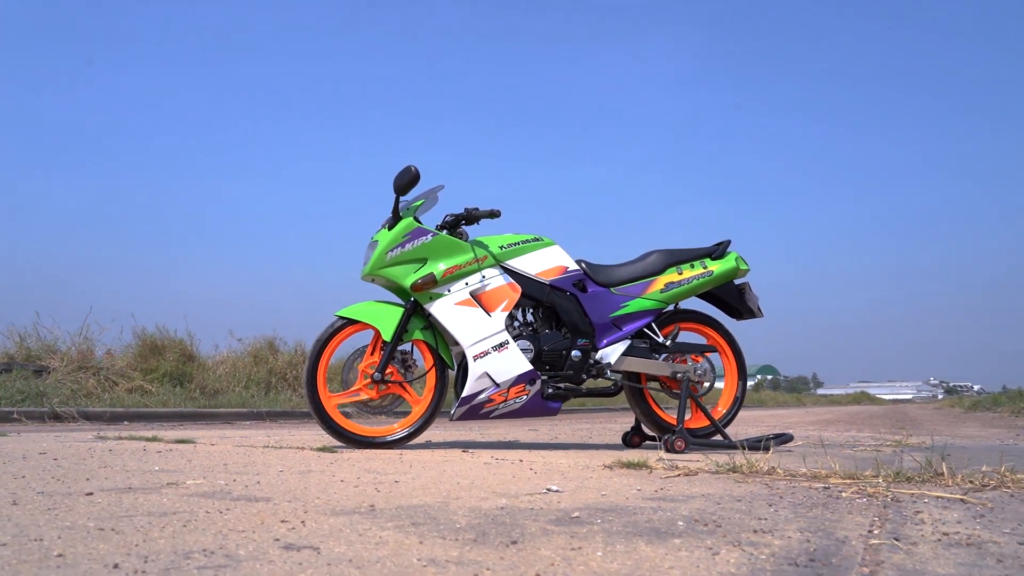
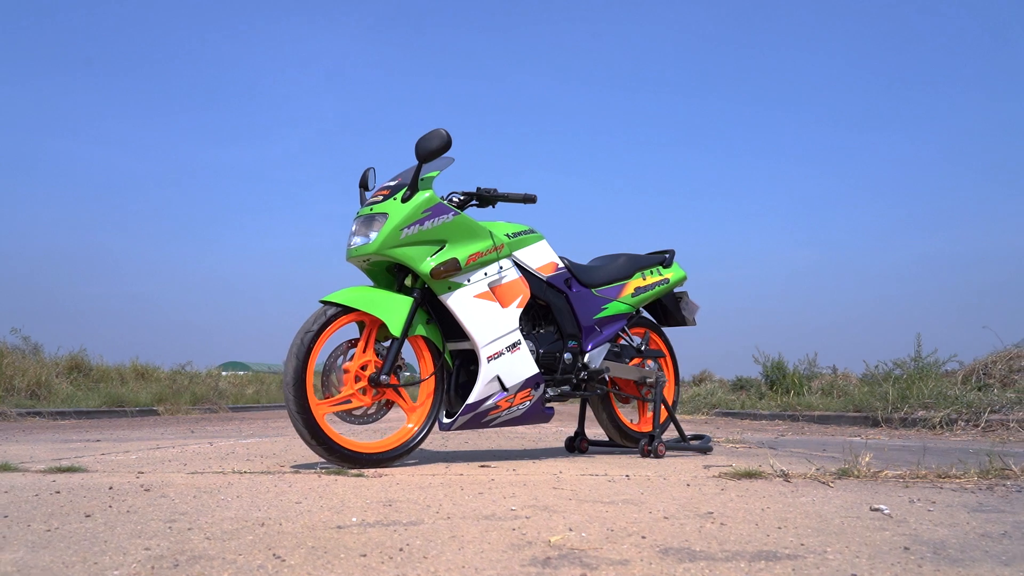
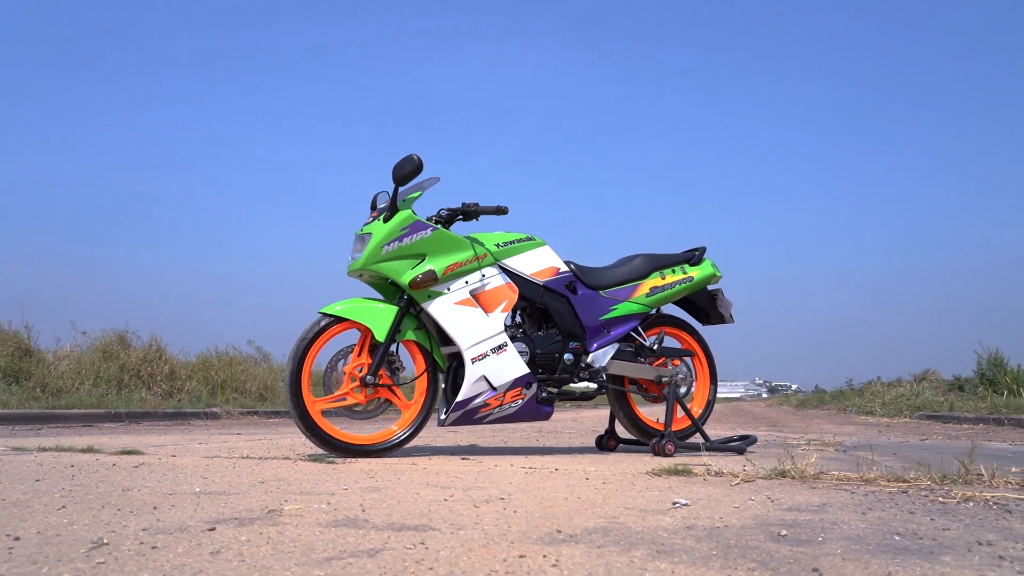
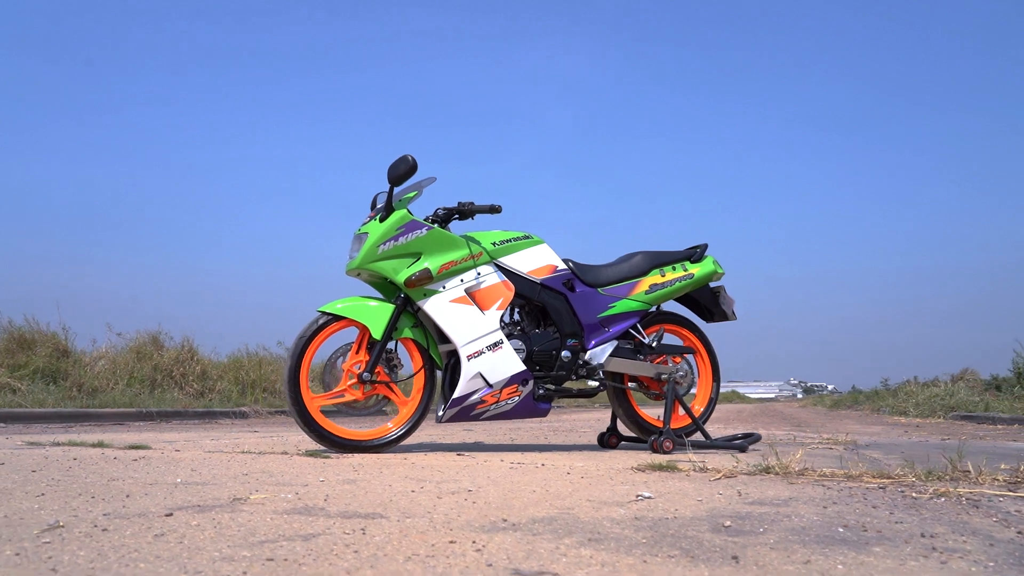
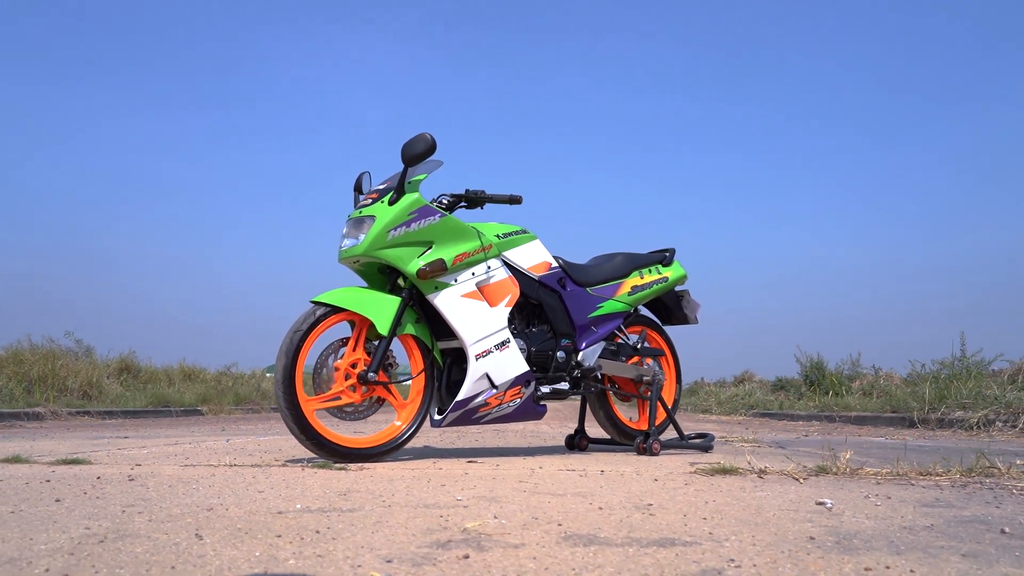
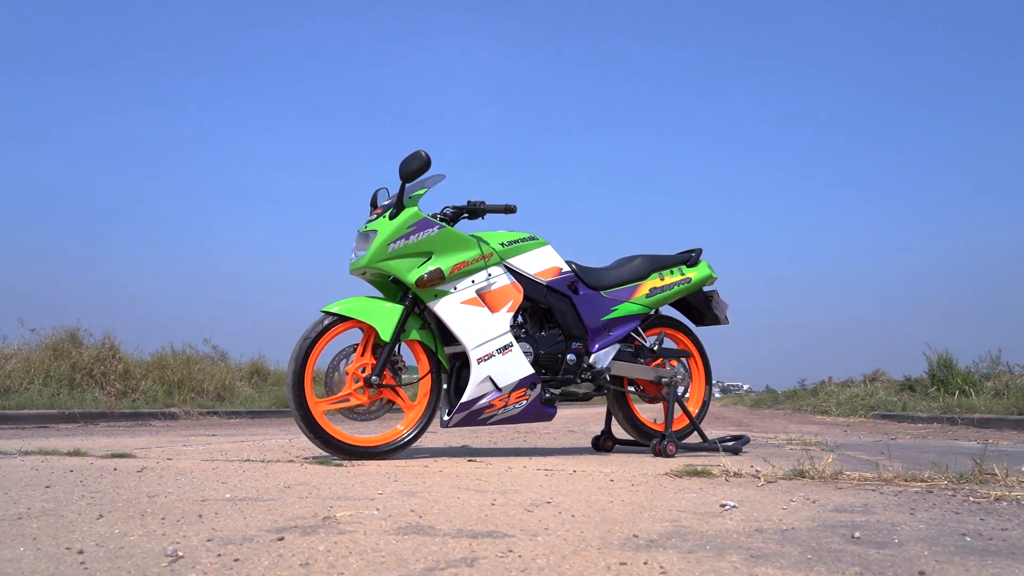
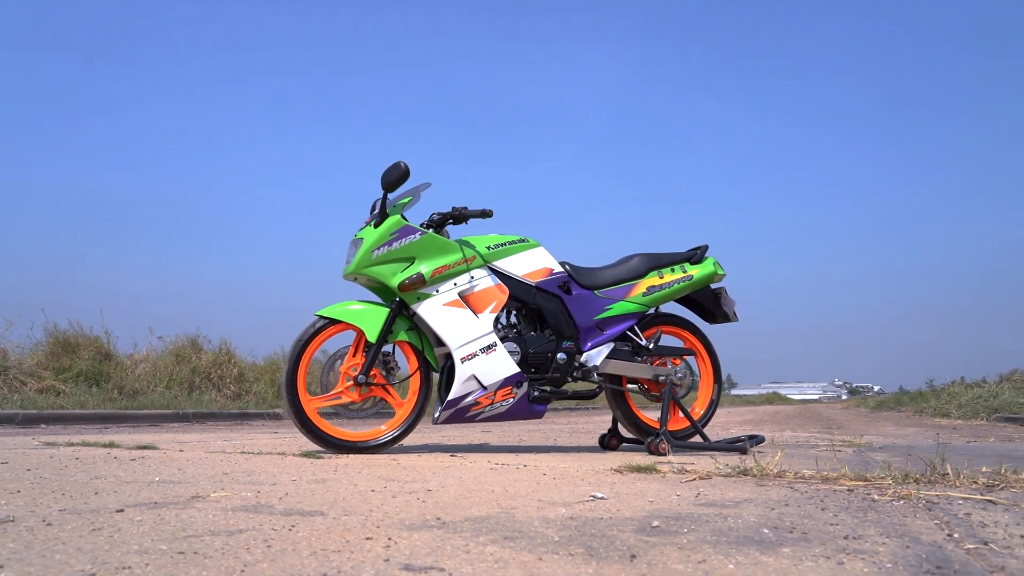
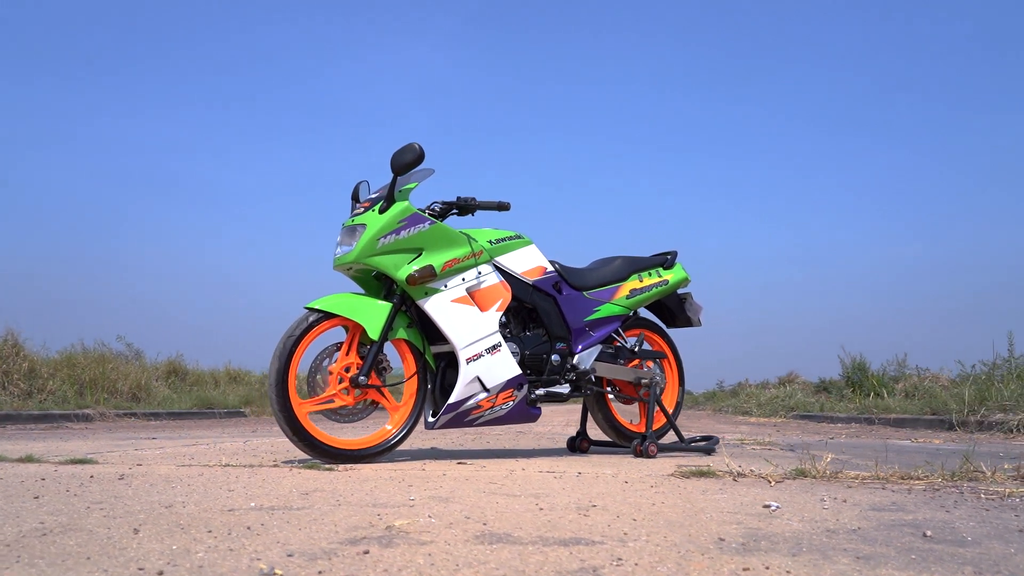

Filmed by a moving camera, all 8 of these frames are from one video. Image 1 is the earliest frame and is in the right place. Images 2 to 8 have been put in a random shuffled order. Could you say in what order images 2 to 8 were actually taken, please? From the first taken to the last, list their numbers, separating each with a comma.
7, 4, 3, 6, 8, 5, 2
